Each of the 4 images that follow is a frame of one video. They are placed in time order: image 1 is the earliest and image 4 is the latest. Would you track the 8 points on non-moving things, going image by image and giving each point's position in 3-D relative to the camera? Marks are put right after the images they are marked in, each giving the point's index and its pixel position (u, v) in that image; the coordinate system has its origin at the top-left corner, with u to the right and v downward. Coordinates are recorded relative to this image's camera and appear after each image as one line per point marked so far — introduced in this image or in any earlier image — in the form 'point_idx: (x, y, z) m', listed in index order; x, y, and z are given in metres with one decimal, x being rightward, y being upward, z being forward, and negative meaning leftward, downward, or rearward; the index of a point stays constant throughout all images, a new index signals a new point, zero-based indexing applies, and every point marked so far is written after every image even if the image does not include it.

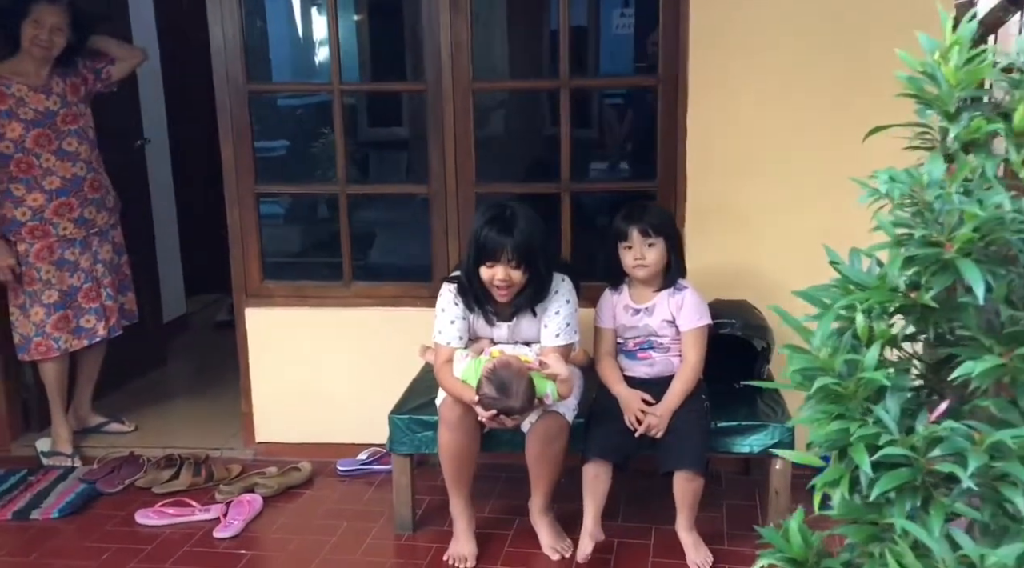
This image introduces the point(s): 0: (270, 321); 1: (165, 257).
0: (-0.8, -0.1, +3.2) m
1: (-1.5, +0.1, +4.2) m
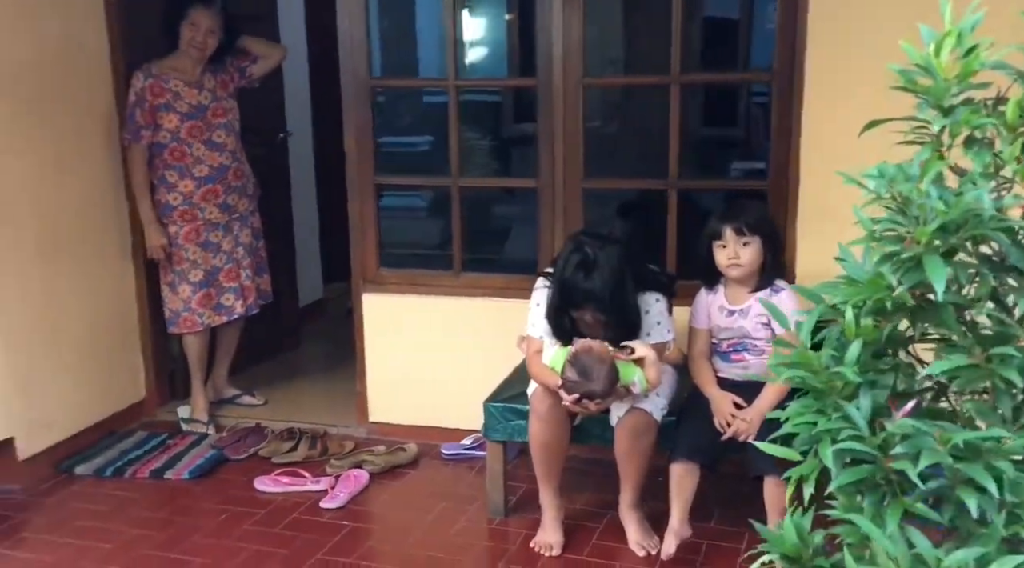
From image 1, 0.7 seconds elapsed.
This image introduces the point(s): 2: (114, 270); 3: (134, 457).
0: (-0.5, -0.1, +3.4) m
1: (-1.0, +0.2, +4.5) m
2: (-1.5, 0.0, +3.5) m
3: (-1.3, -0.6, +3.3) m
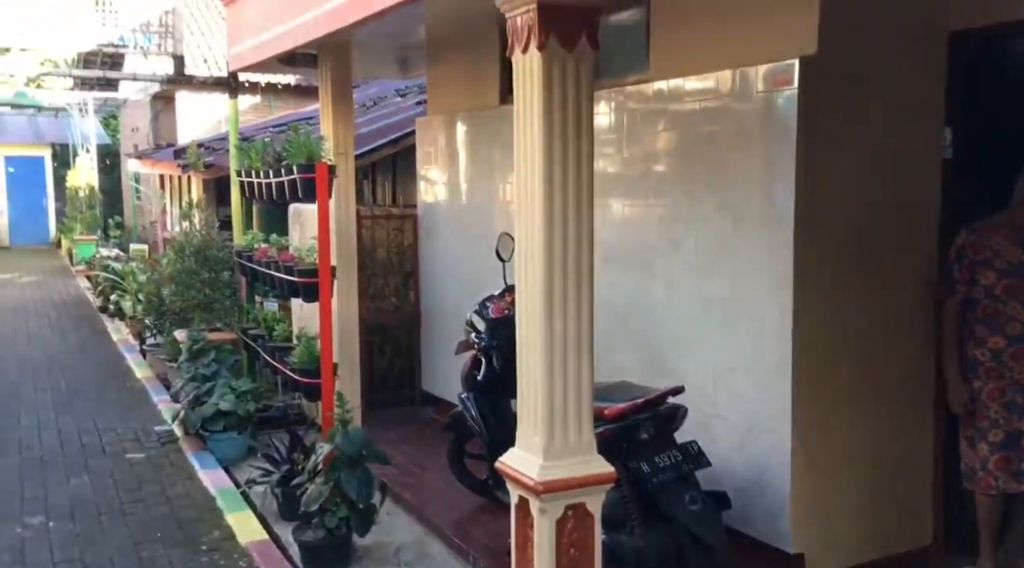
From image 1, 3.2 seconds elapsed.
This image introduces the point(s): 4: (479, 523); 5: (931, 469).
0: (+2.1, -0.7, +2.7) m
1: (+2.6, -0.5, +3.8) m
2: (+1.5, -0.5, +3.5) m
3: (+1.4, -1.1, +3.3) m
4: (-0.1, -1.2, +4.6) m
5: (+1.6, -0.7, +3.6) m
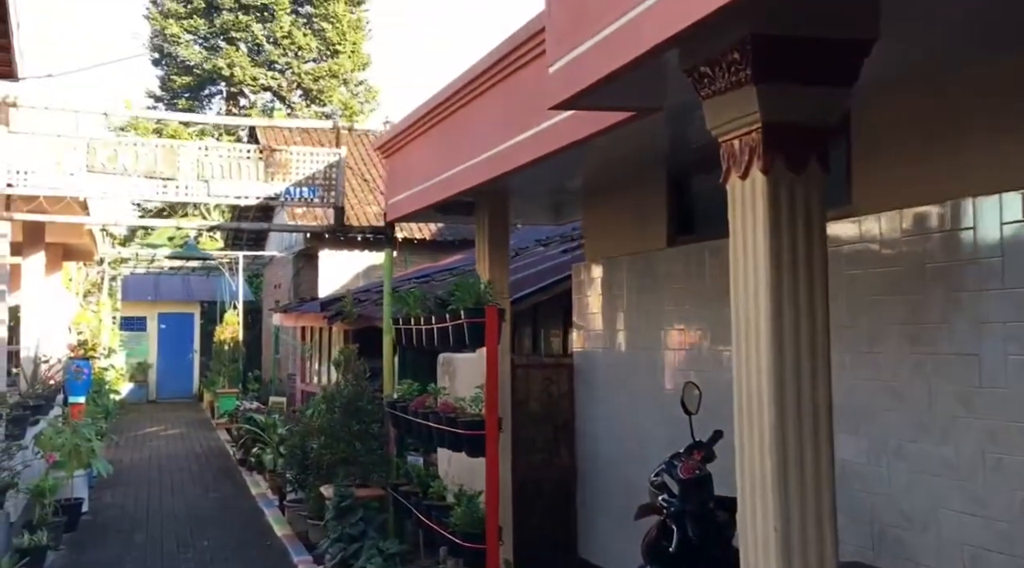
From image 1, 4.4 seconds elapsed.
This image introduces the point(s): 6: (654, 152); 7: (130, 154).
0: (+2.6, -1.0, +1.9) m
1: (+3.3, -1.0, +2.9) m
2: (+2.2, -1.0, +2.8) m
3: (+2.0, -1.5, +2.5) m
4: (+0.7, -1.8, +3.9) m
5: (+2.3, -1.2, +2.8) m
6: (+0.8, +0.7, +5.5) m
7: (-2.8, +1.0, +7.0) m
